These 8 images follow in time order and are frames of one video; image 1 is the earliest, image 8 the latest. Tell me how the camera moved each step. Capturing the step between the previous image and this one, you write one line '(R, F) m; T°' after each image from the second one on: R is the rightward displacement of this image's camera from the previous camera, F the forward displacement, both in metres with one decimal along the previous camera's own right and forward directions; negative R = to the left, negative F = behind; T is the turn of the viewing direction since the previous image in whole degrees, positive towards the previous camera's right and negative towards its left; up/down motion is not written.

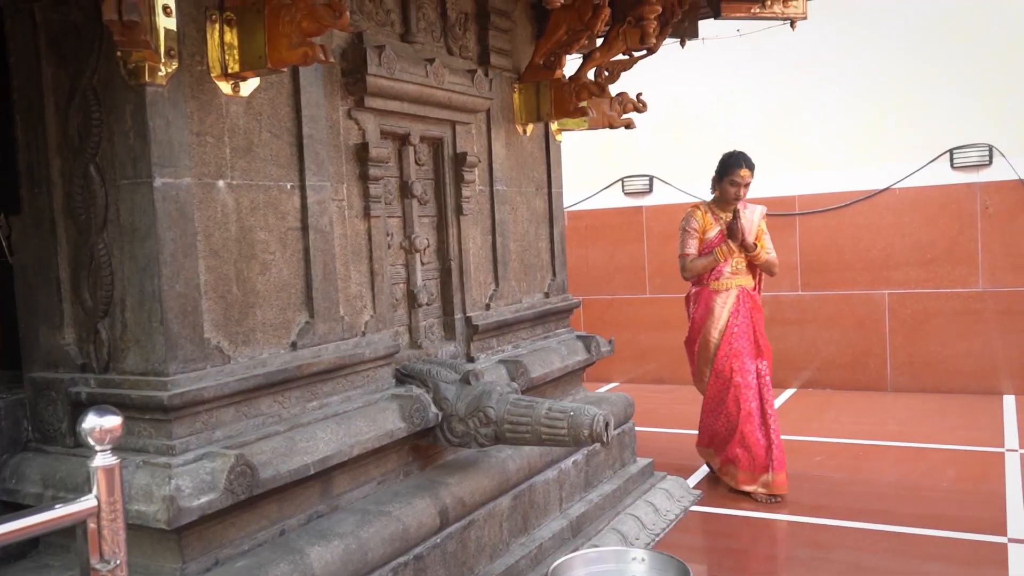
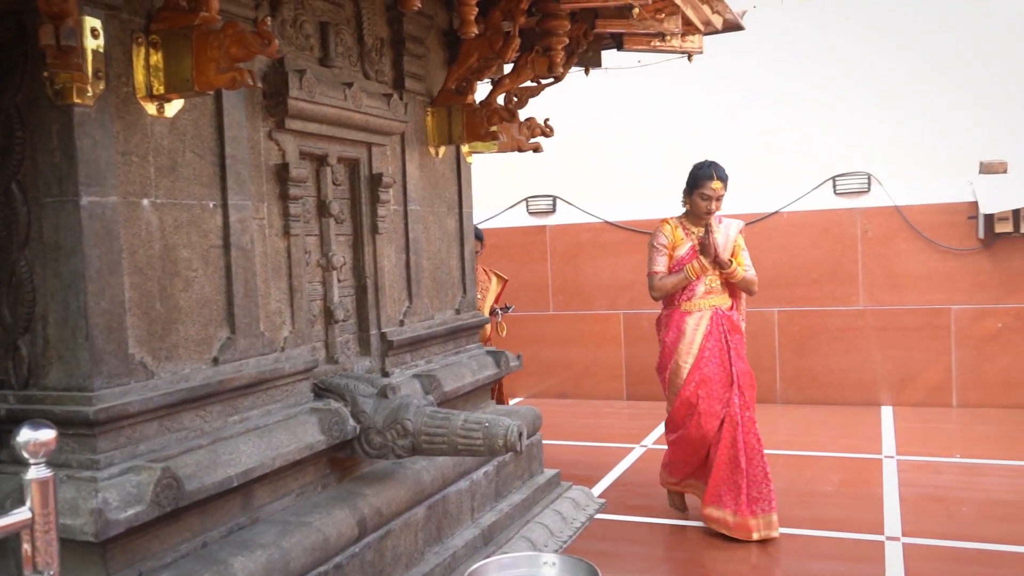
(0.0, -0.1) m; +6°
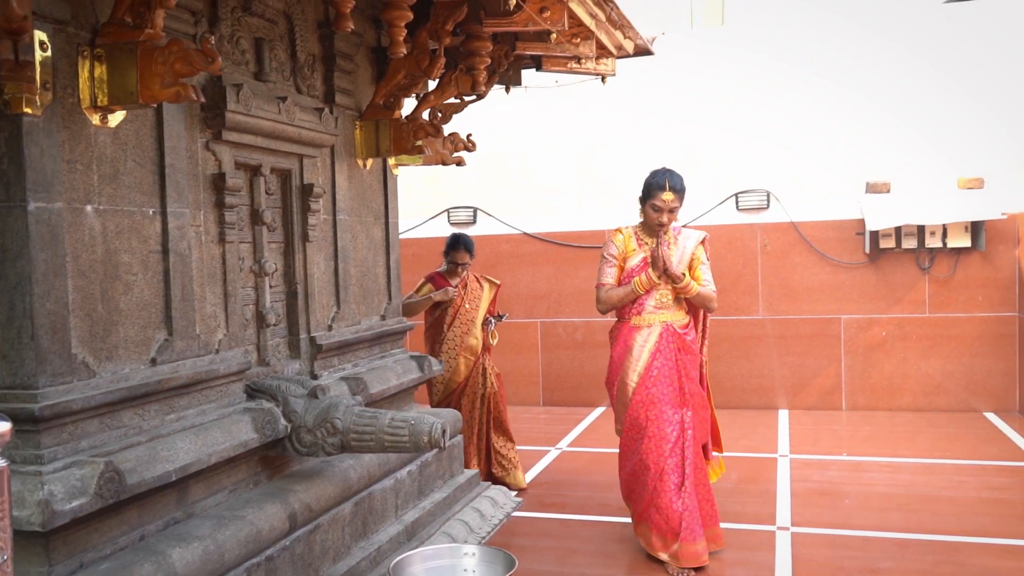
(0.0, -0.2) m; +5°
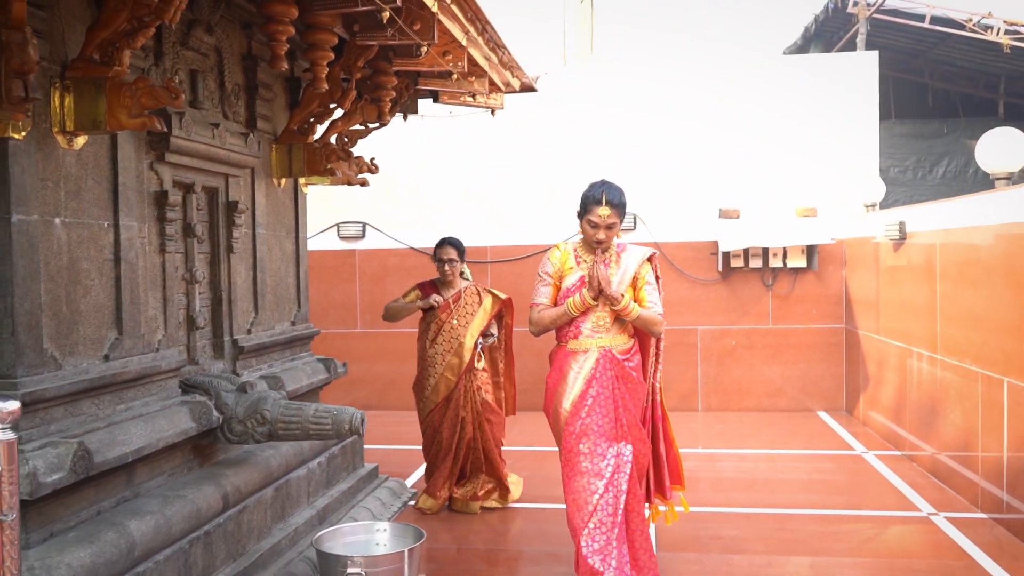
(-0.2, -0.5) m; +8°
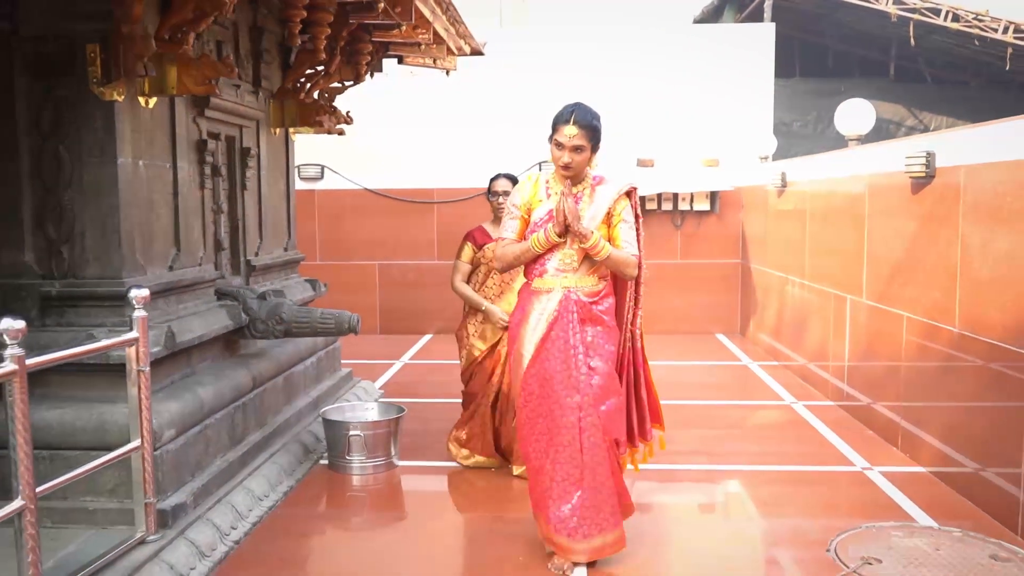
(-0.2, -1.0) m; +5°
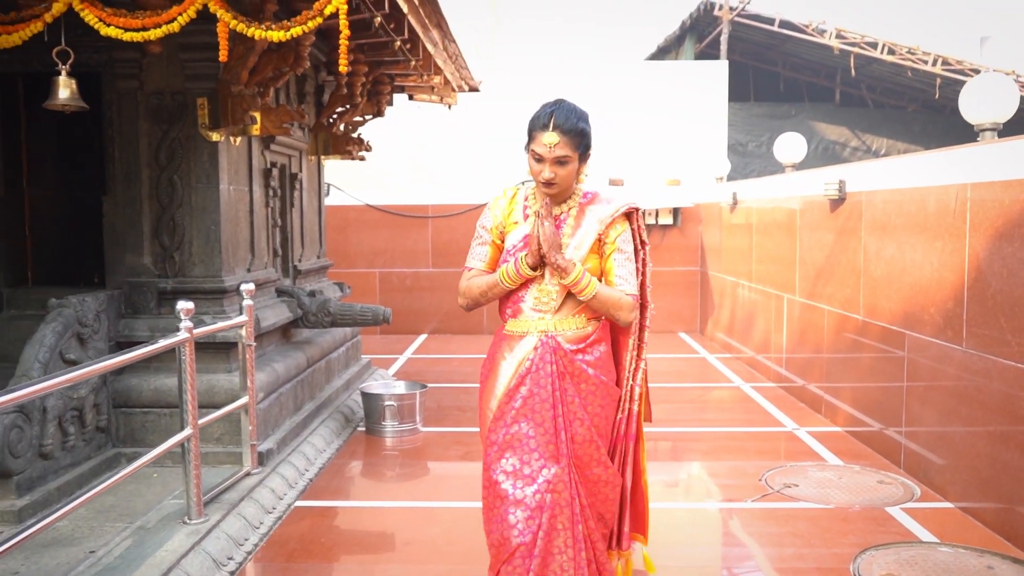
(-0.2, -1.0) m; +2°
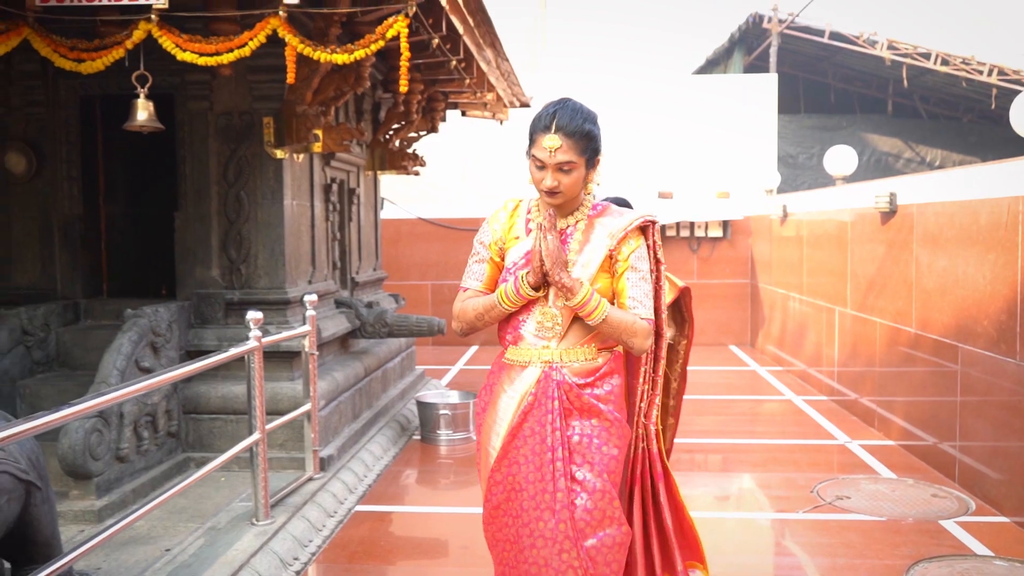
(0.0, -0.1) m; -3°
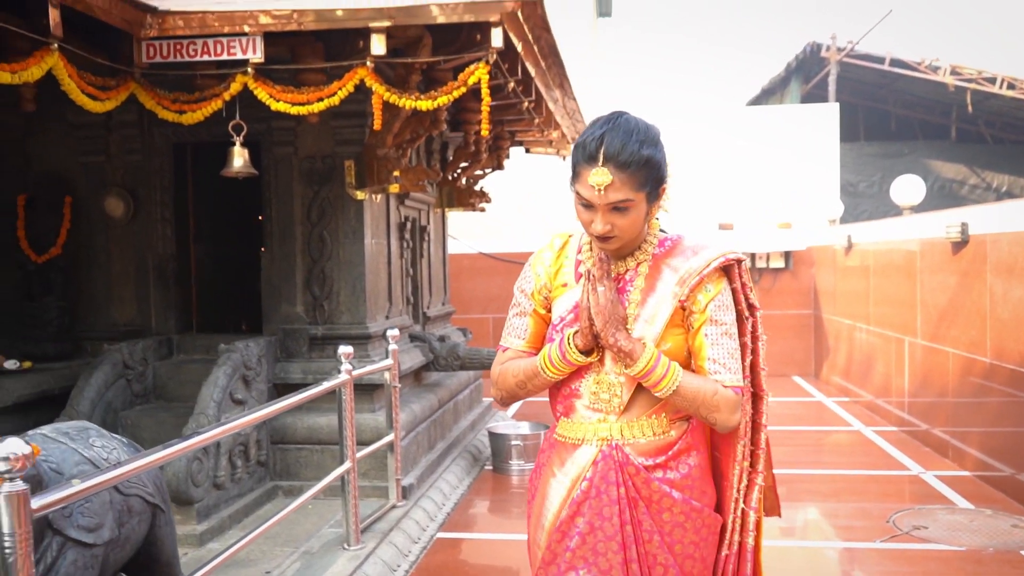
(-0.1, -0.1) m; -3°
